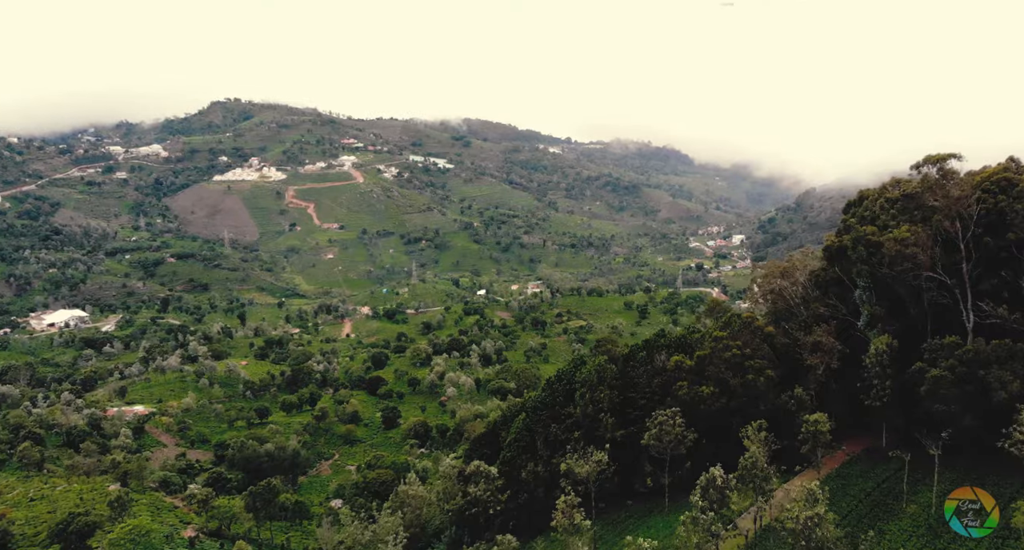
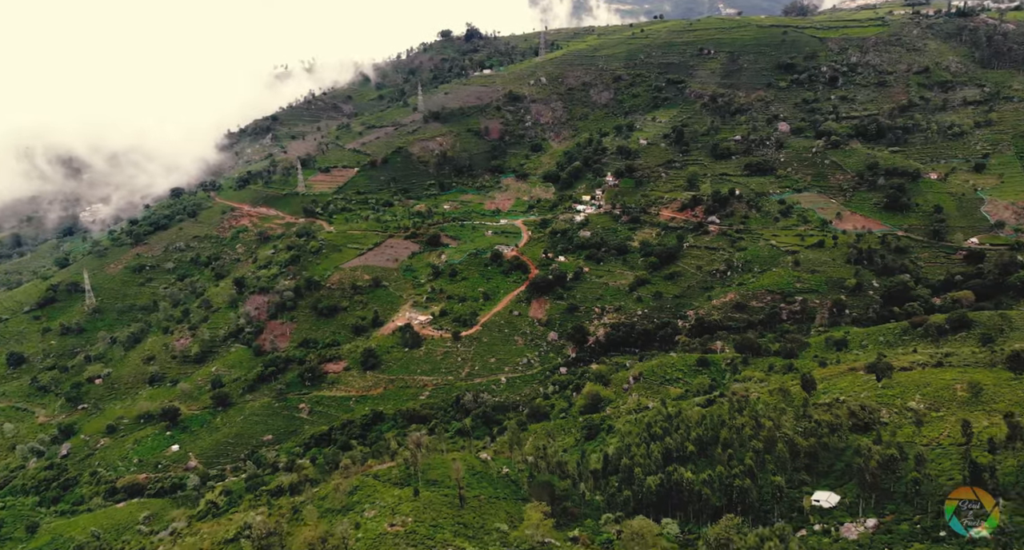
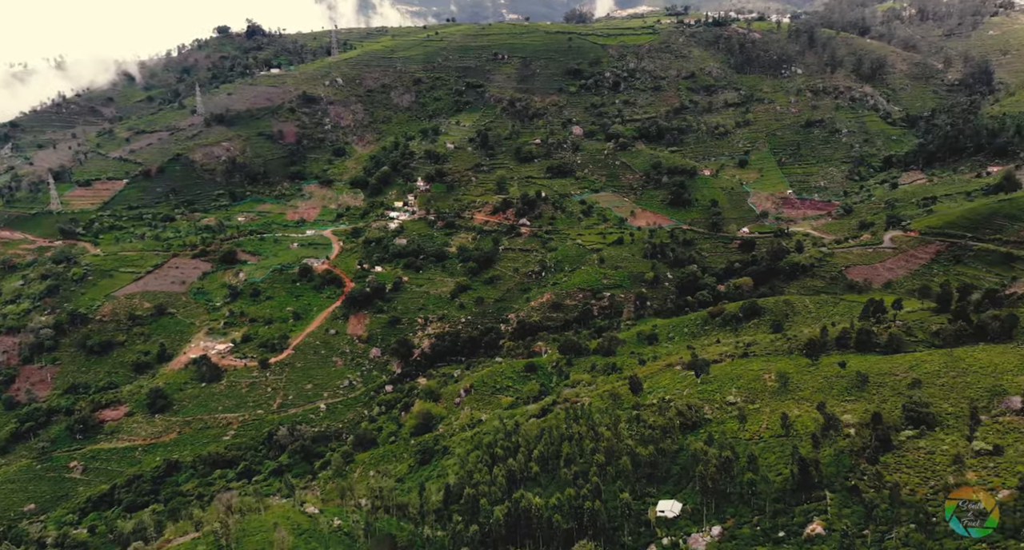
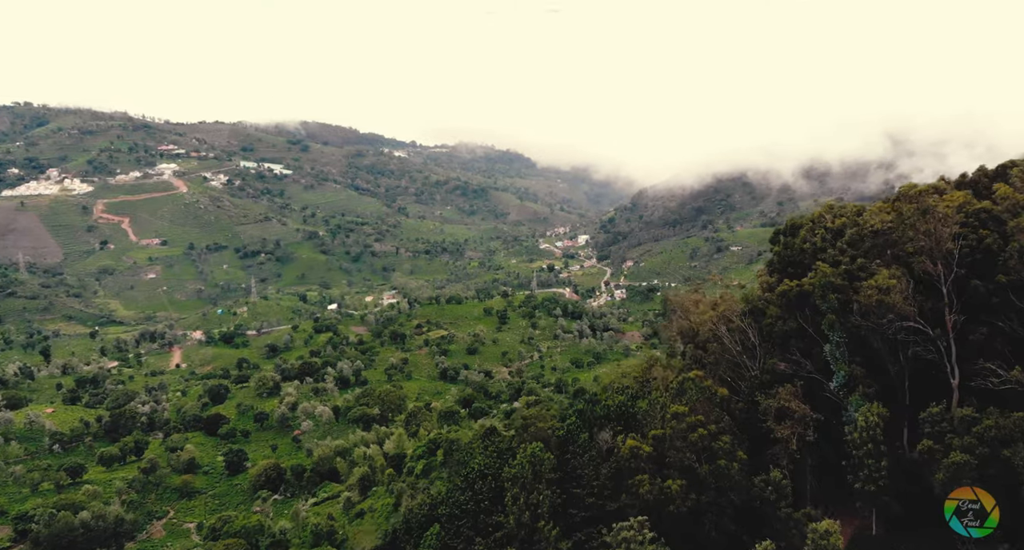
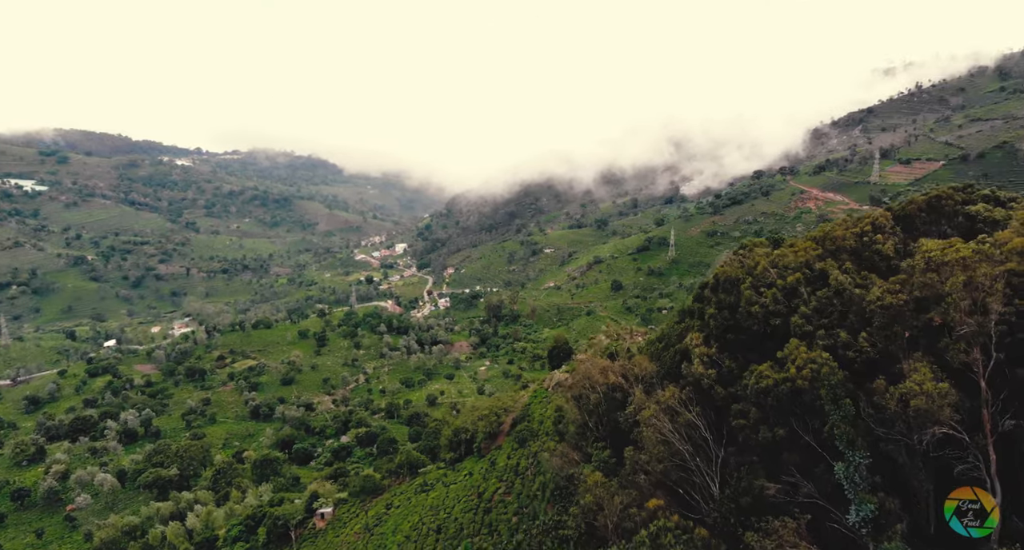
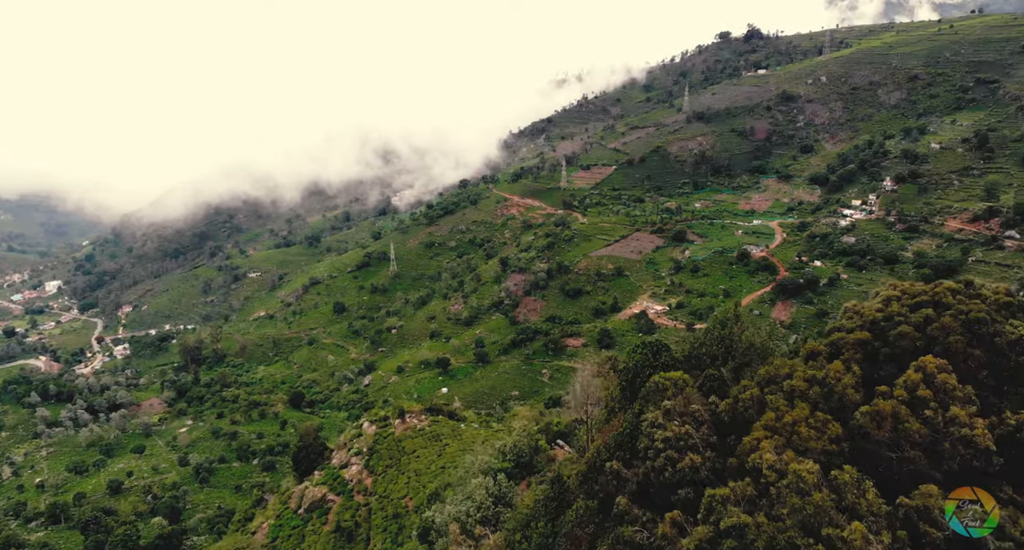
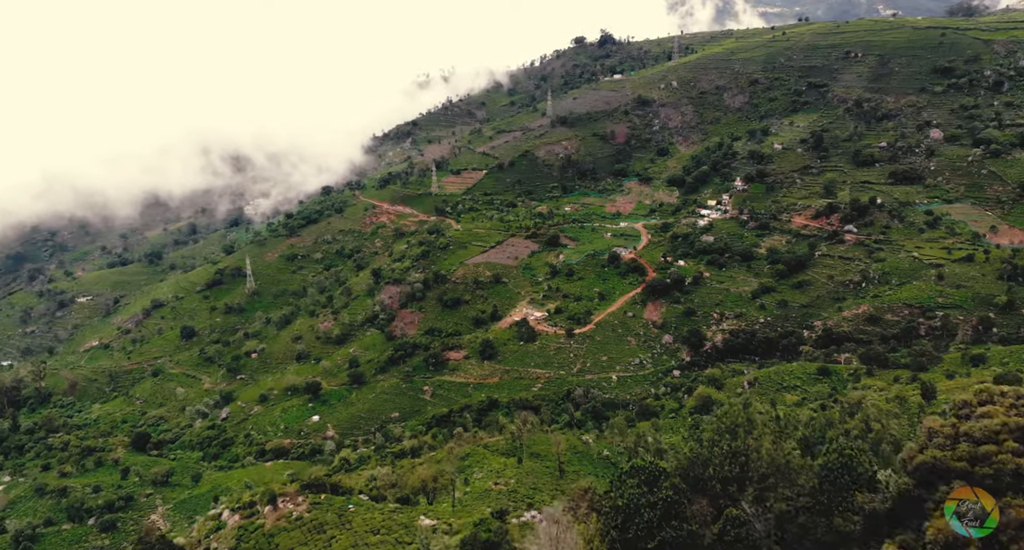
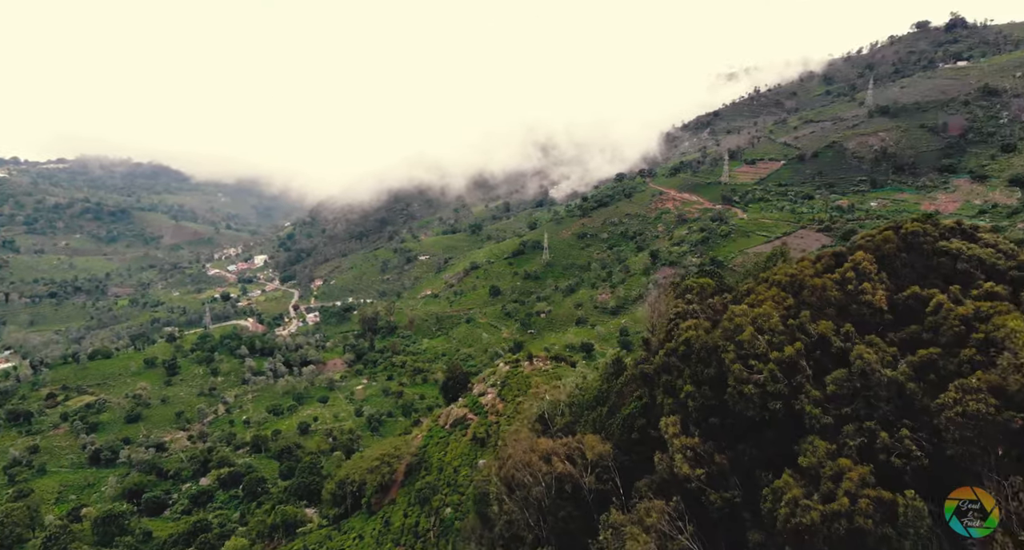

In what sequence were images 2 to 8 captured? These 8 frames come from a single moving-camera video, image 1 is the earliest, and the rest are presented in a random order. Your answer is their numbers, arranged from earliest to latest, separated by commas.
4, 5, 8, 6, 7, 2, 3
